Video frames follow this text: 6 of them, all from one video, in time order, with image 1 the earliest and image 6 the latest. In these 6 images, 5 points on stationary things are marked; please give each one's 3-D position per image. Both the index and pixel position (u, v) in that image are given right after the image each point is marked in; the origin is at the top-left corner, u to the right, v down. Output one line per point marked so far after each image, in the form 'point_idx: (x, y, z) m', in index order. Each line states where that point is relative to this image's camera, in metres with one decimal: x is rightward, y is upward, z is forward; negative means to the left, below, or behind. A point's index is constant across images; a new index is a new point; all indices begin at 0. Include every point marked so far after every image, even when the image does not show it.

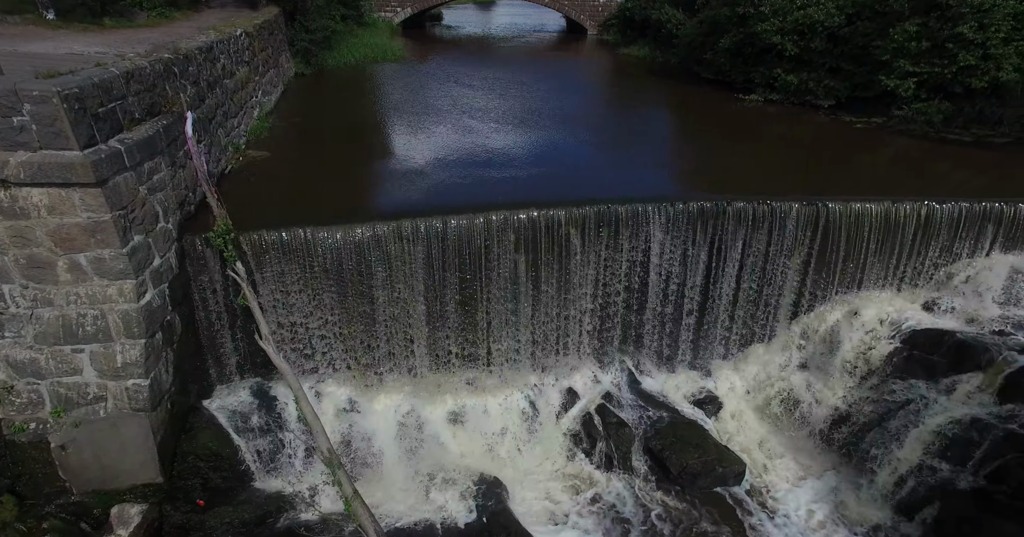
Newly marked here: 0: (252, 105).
0: (-6.0, +3.8, +14.2) m
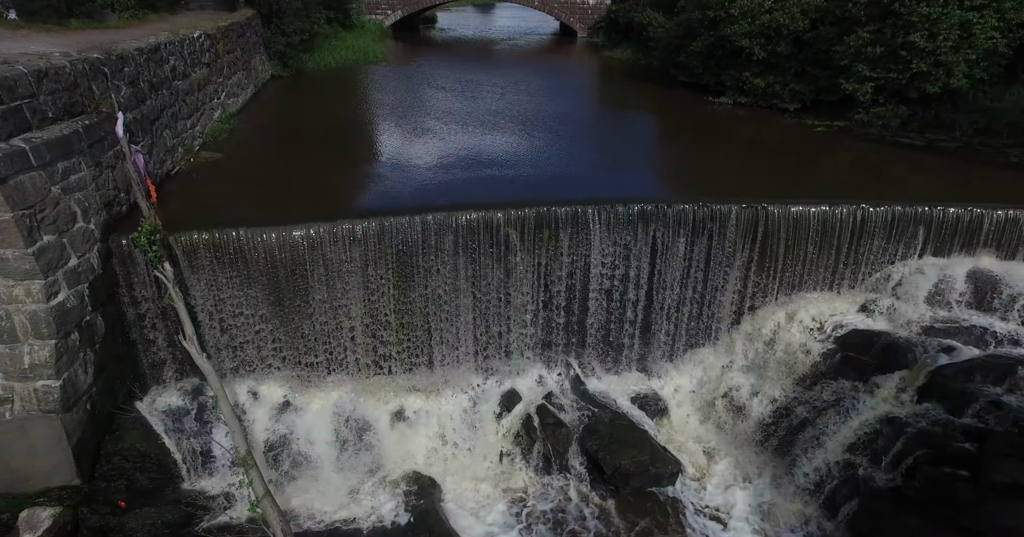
0: (-6.9, +3.8, +14.2) m
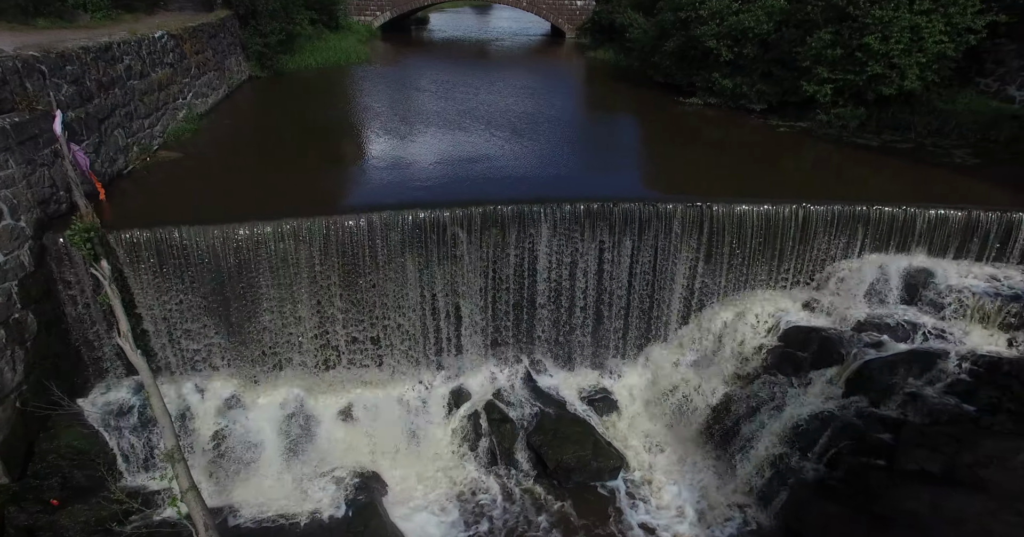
0: (-7.8, +3.8, +14.2) m
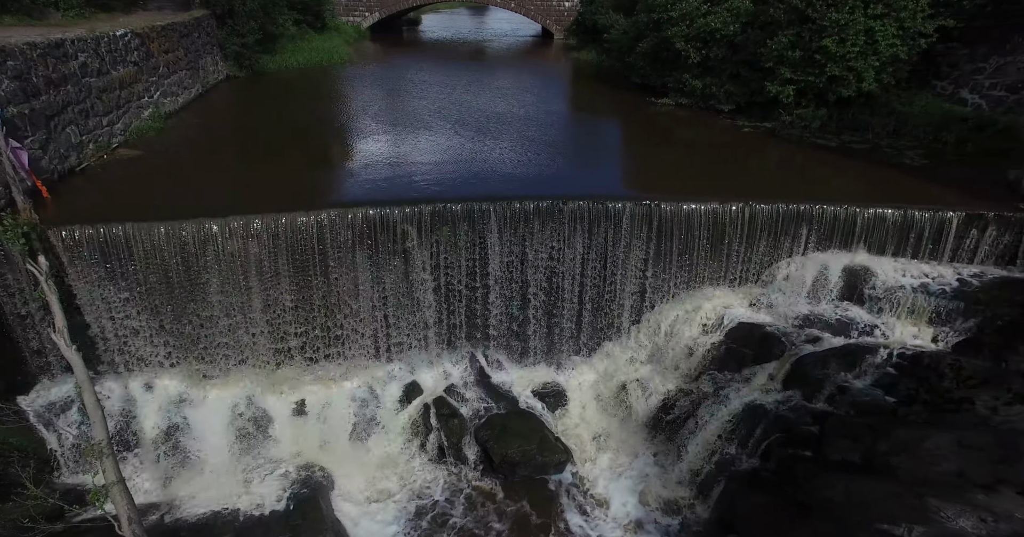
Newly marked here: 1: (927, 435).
0: (-8.7, +3.8, +14.2) m
1: (+4.7, -1.9, +6.9) m
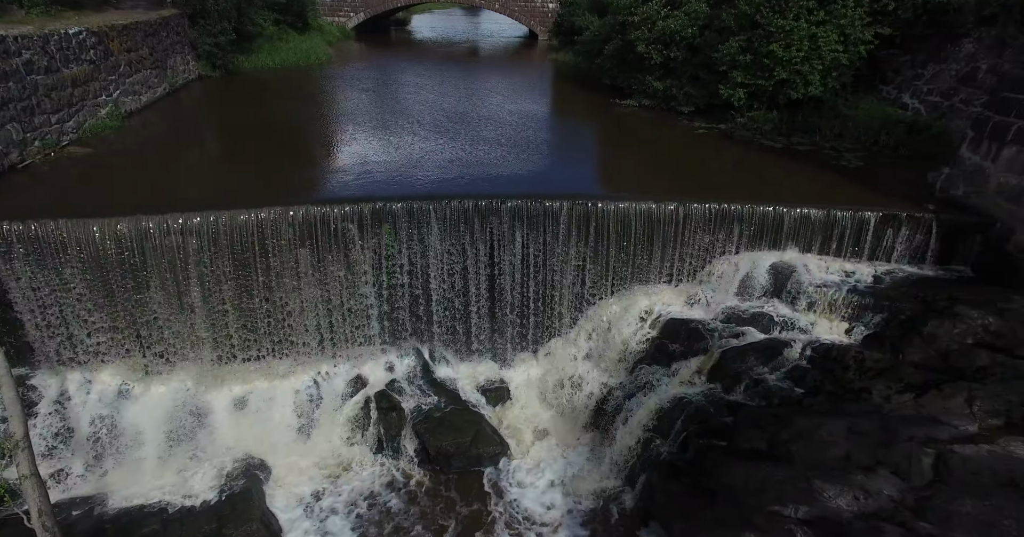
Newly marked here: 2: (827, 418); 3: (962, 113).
0: (-9.7, +3.9, +14.3) m
1: (+3.7, -1.8, +7.2) m
2: (+3.8, -1.8, +7.3) m
3: (+9.6, +3.3, +12.9) m
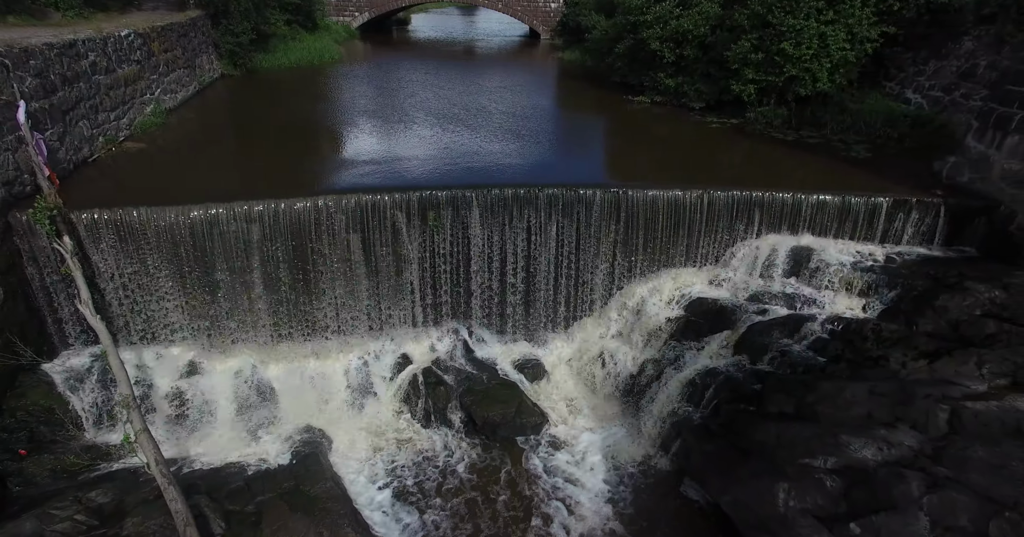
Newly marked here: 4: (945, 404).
0: (-9.1, +4.2, +15.0) m
1: (+4.4, -1.5, +8.0) m
2: (+4.5, -1.5, +8.1) m
3: (+10.2, +3.6, +13.7) m
4: (+5.1, -1.6, +7.2) m
